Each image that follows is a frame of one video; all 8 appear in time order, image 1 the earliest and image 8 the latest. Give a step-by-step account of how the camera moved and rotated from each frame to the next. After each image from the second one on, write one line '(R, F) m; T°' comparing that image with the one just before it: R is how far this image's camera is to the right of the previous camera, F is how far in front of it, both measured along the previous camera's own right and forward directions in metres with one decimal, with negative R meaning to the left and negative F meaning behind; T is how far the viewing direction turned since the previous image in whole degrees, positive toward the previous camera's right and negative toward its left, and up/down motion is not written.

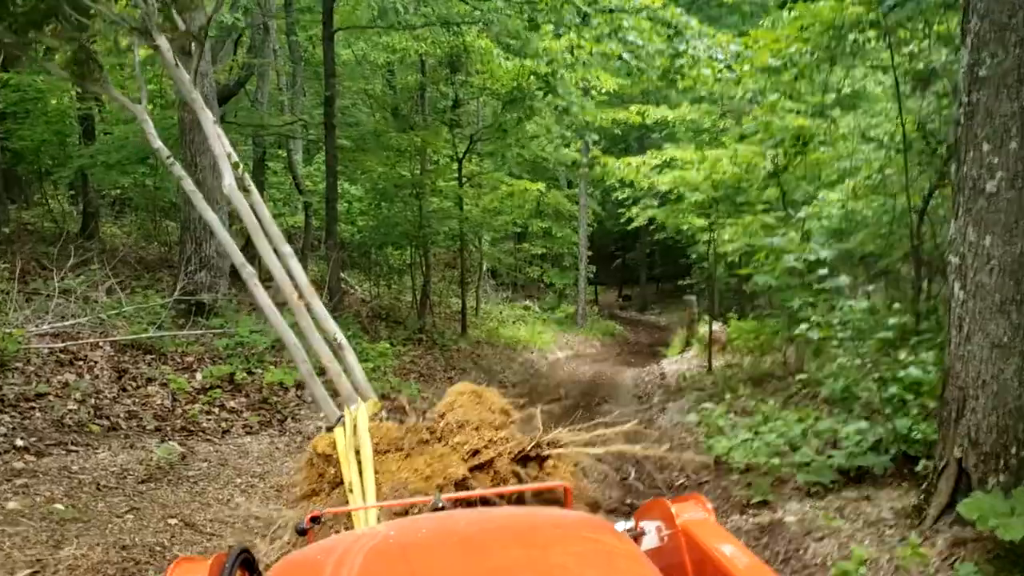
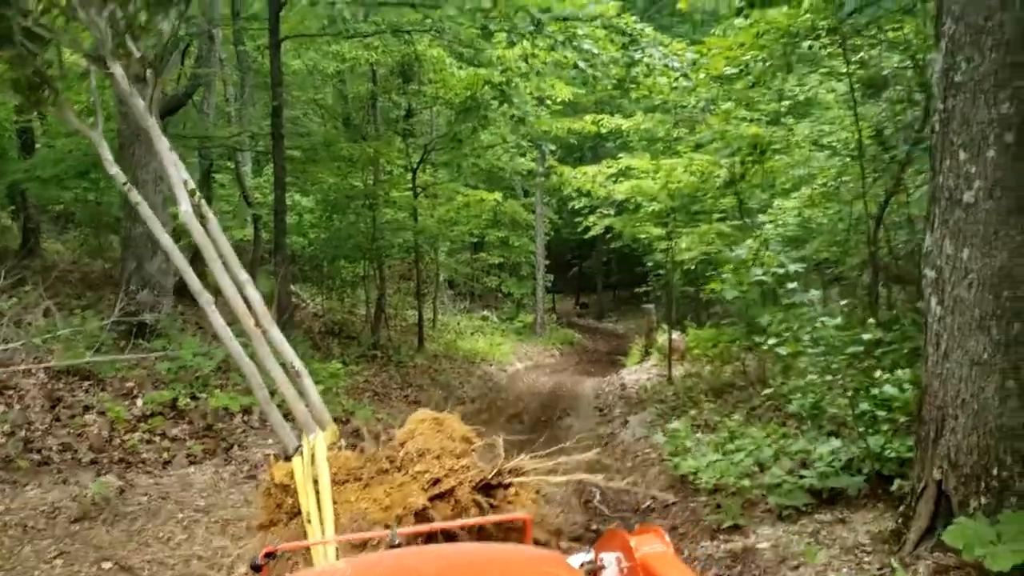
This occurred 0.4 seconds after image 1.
(0.0, +0.2) m; +3°
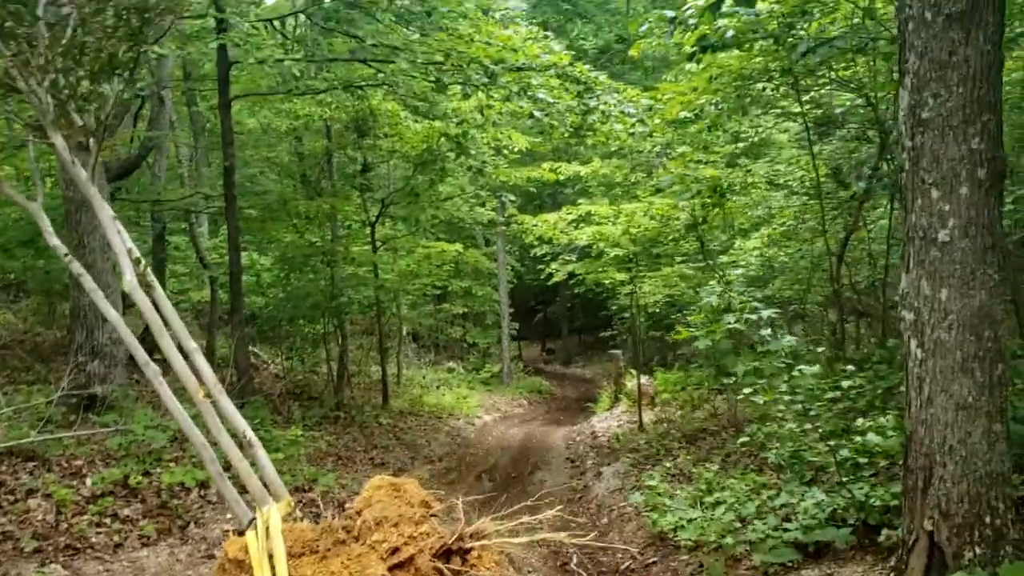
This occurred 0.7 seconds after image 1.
(0.0, +0.2) m; +2°
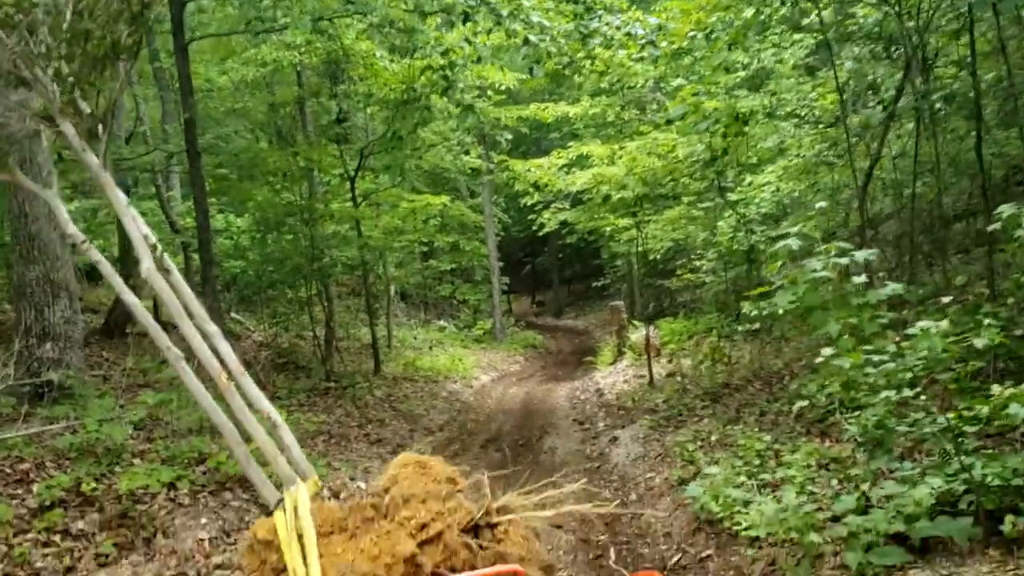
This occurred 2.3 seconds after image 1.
(-0.1, +0.9) m; +1°
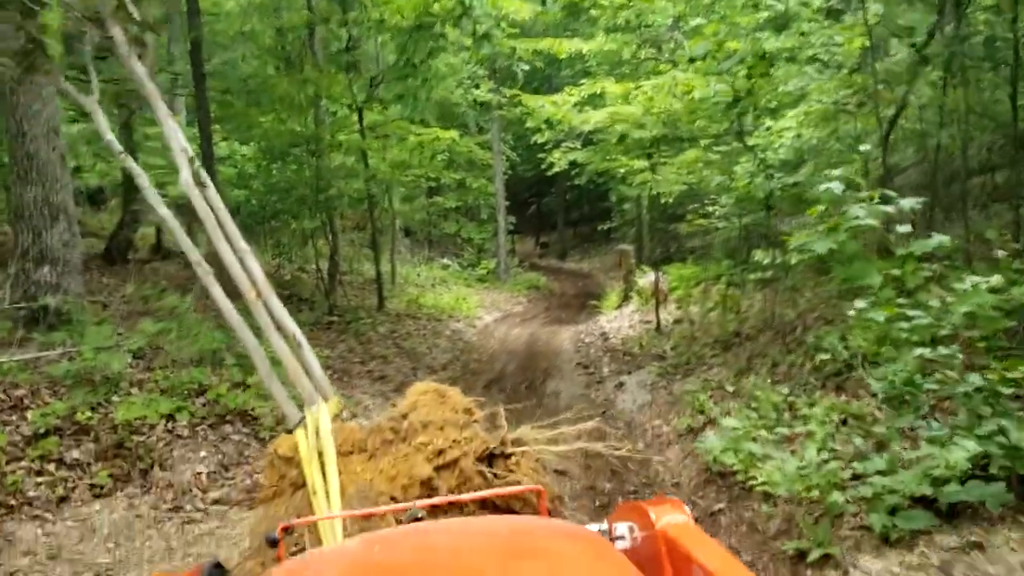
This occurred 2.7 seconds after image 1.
(-0.1, +0.2) m; 0°
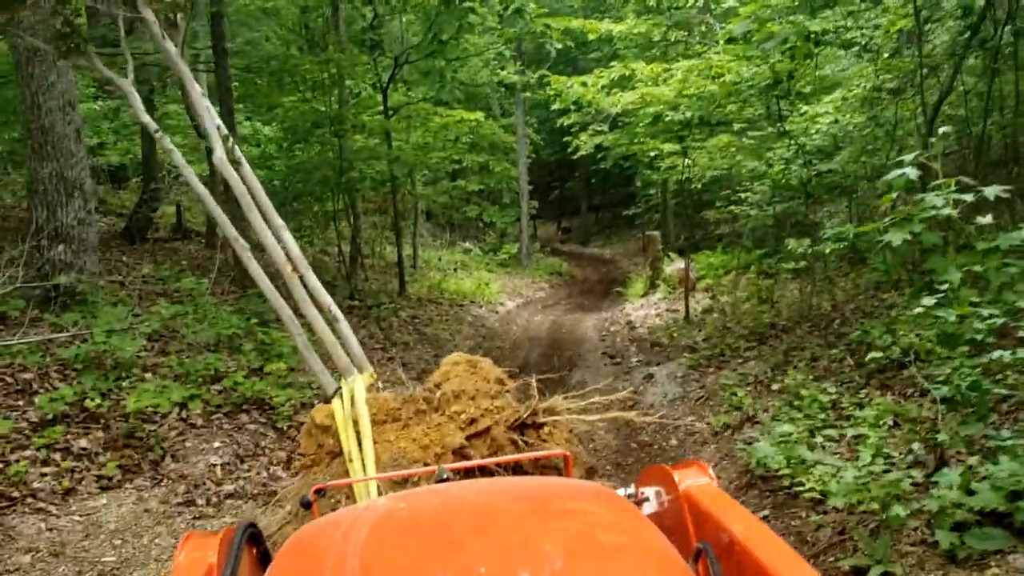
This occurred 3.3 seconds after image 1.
(-0.1, +0.3) m; -1°
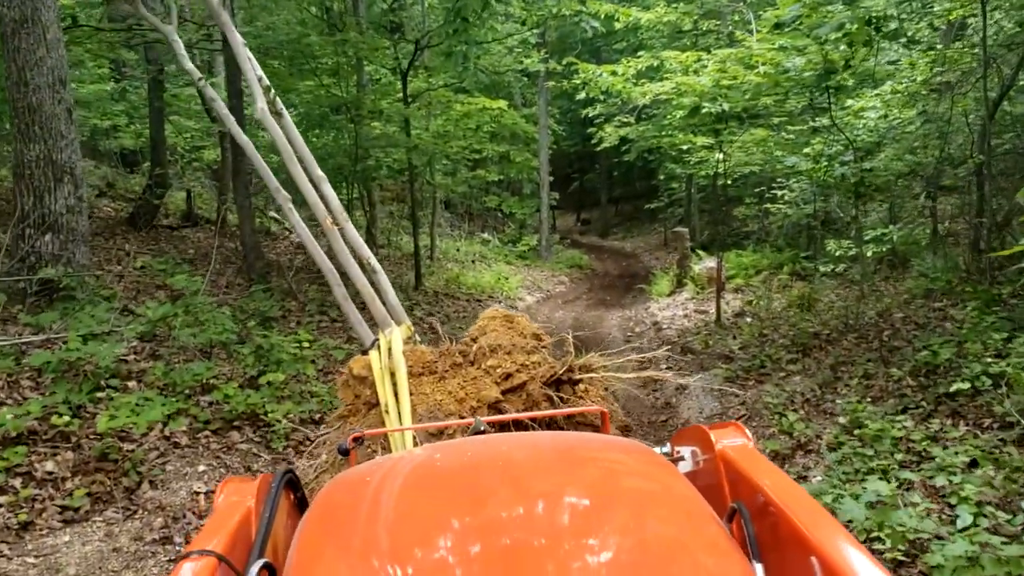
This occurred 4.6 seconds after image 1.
(-0.1, +0.6) m; -1°
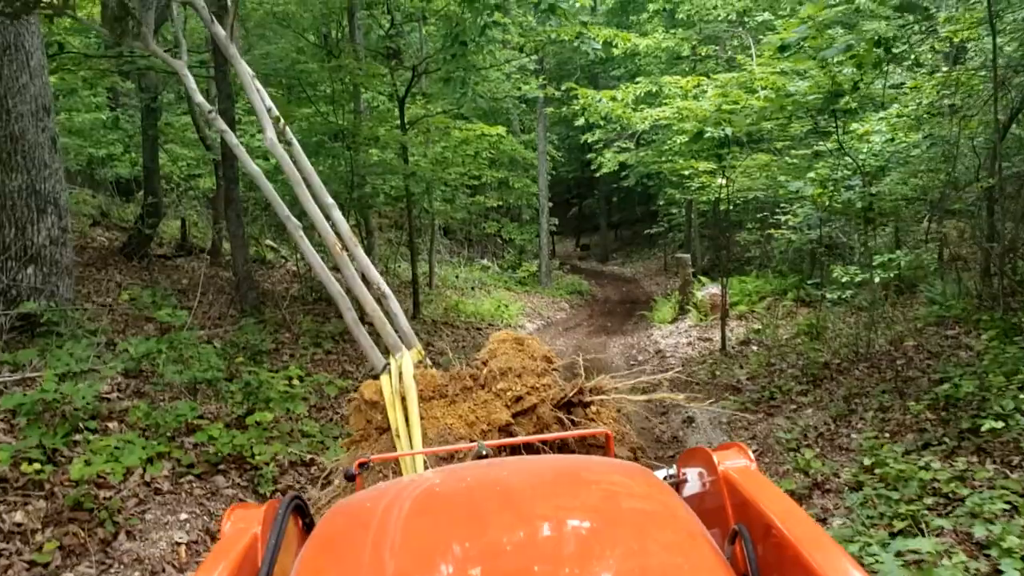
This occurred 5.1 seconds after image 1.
(0.0, +0.2) m; 0°
